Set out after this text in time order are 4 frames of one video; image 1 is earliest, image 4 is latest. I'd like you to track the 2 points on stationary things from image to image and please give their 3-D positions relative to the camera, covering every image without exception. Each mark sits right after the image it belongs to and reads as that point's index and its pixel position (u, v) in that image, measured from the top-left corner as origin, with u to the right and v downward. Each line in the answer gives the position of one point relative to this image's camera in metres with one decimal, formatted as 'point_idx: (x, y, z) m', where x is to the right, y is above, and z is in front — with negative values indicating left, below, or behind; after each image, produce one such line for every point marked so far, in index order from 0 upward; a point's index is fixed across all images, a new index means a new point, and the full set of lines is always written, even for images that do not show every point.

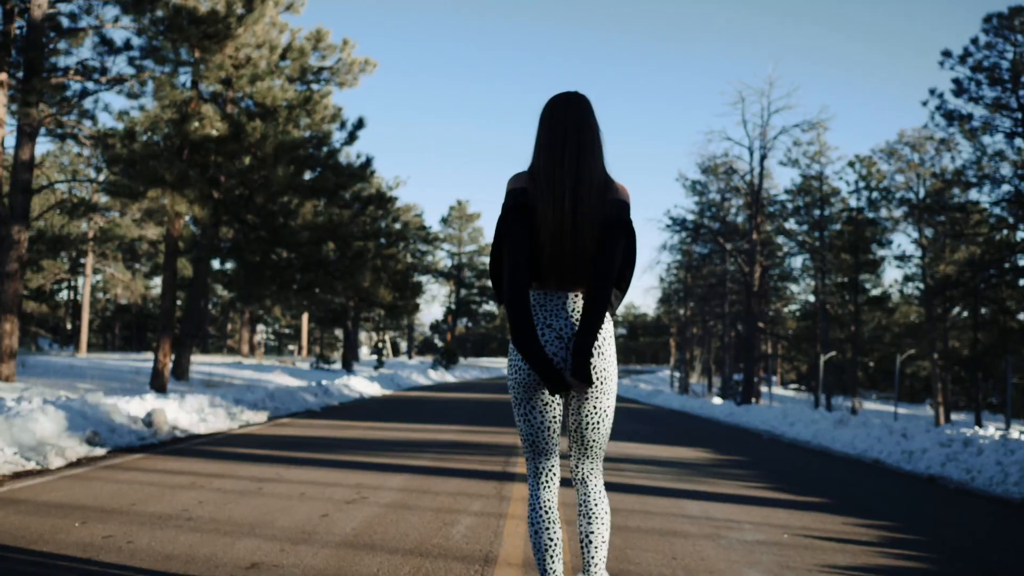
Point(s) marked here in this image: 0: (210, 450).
0: (-3.8, -2.0, +11.5) m
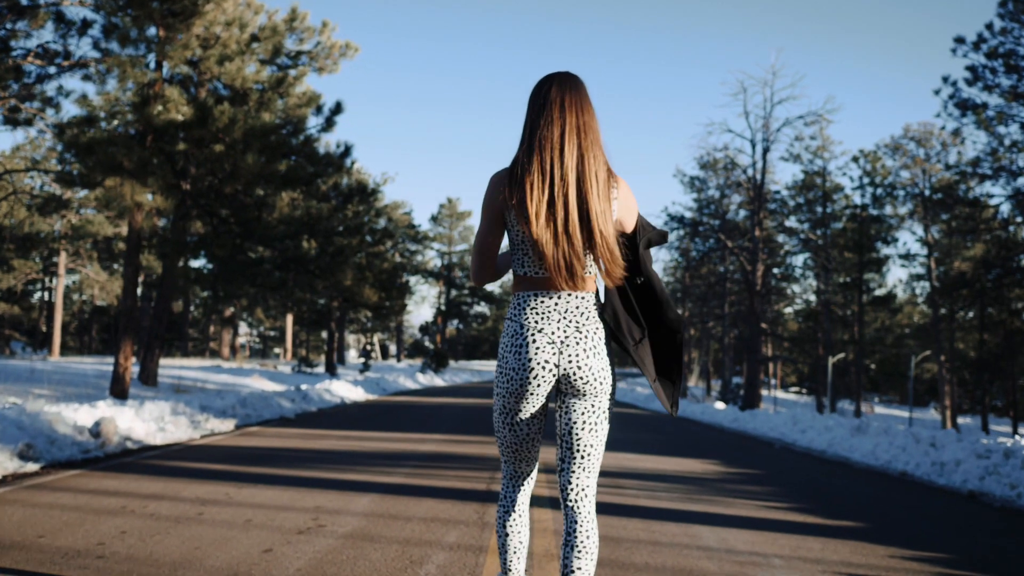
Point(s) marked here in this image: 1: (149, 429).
0: (-3.9, -2.0, +10.2) m
1: (-5.2, -2.0, +13.2) m
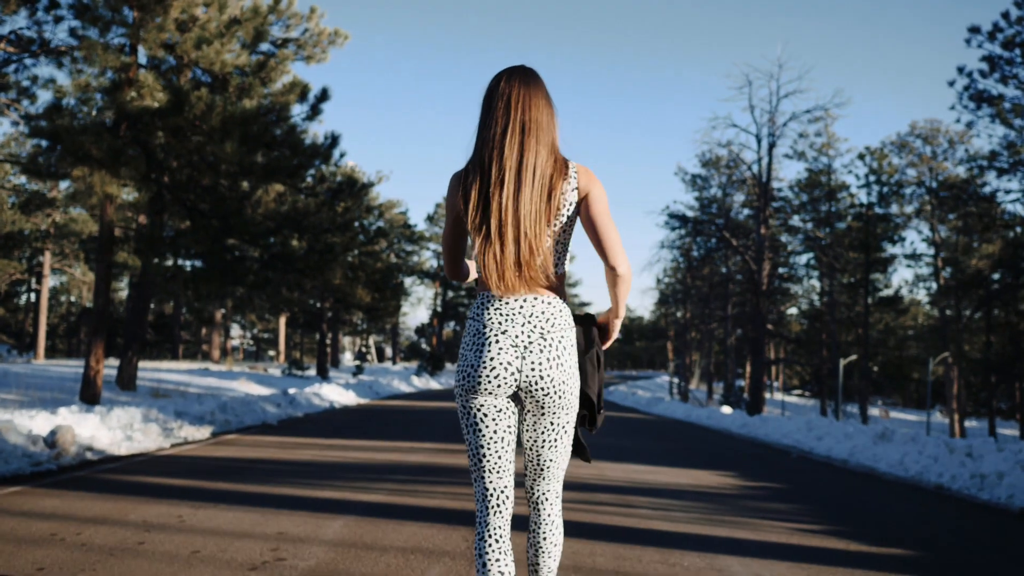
0: (-4.0, -1.9, +9.2) m
1: (-5.3, -2.0, +12.1) m
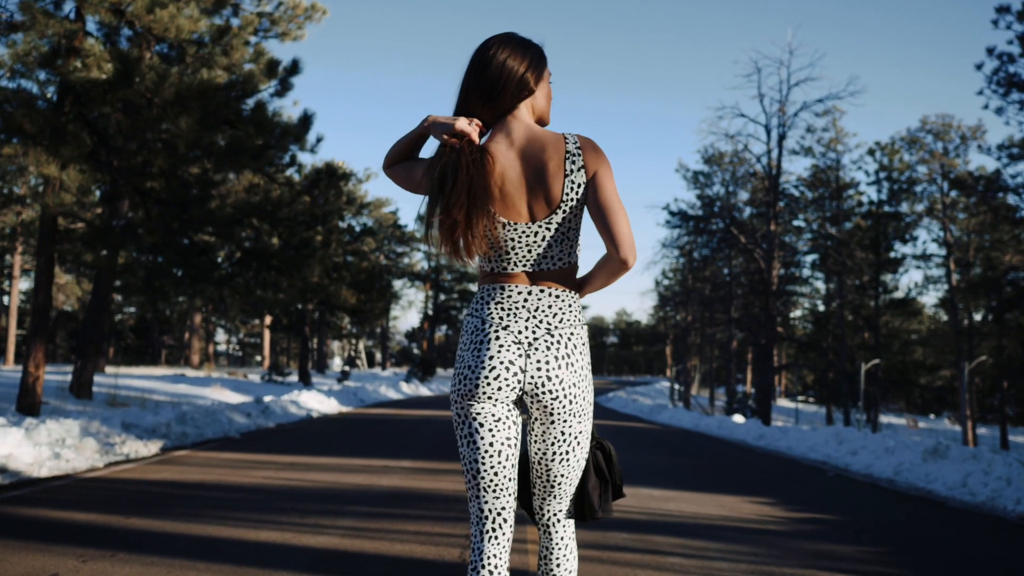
0: (-4.0, -1.8, +7.4) m
1: (-5.3, -1.9, +10.3) m
